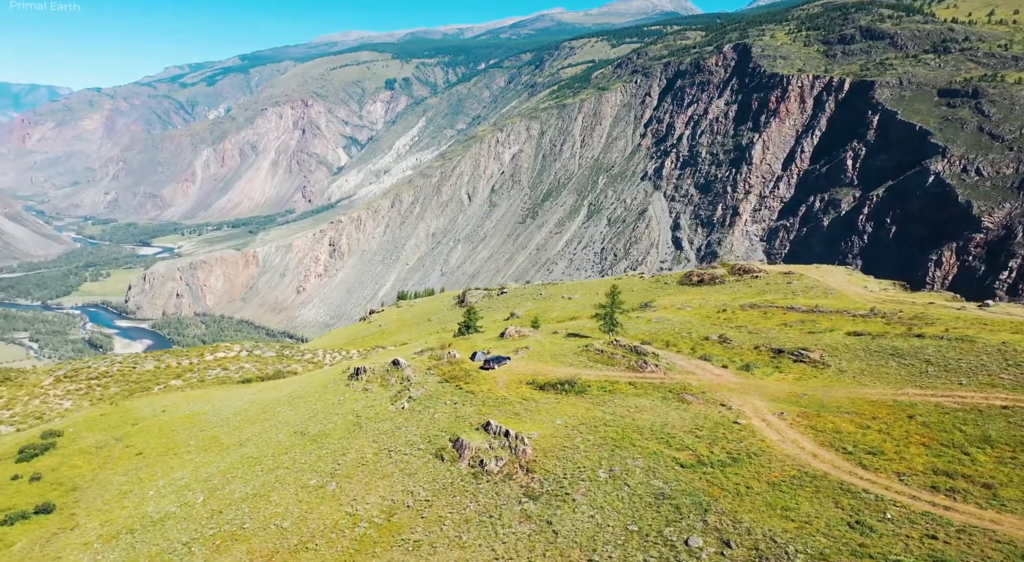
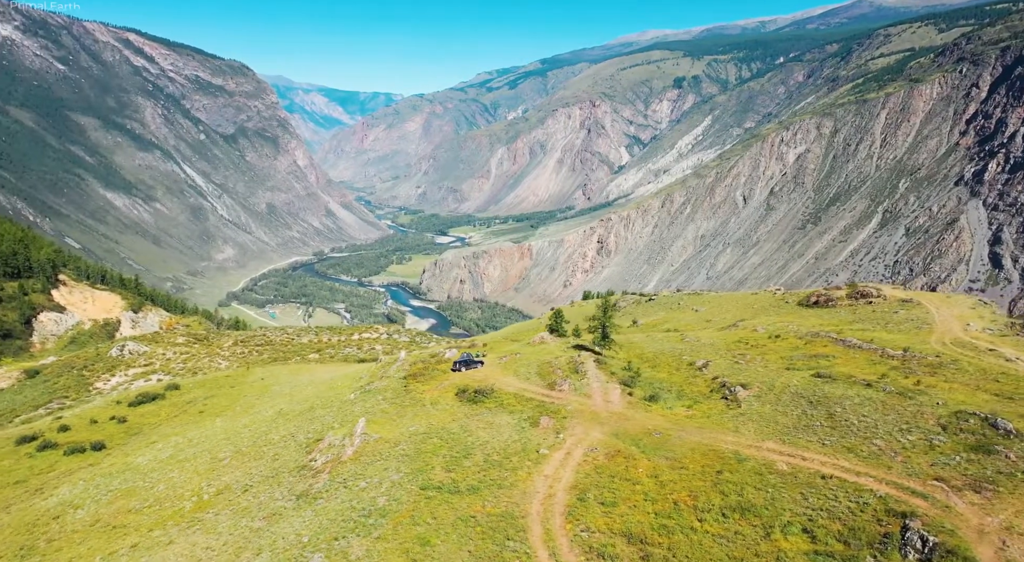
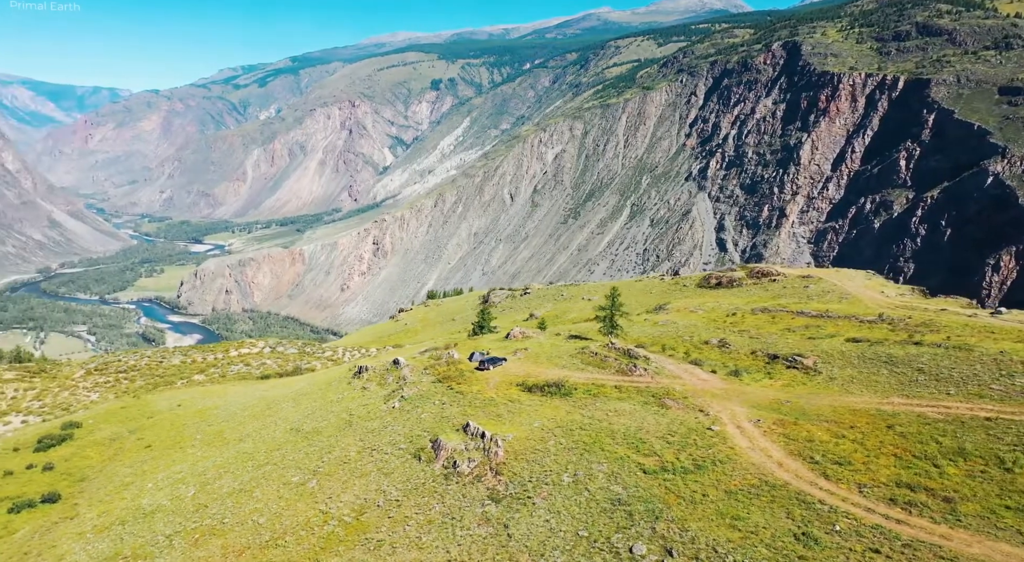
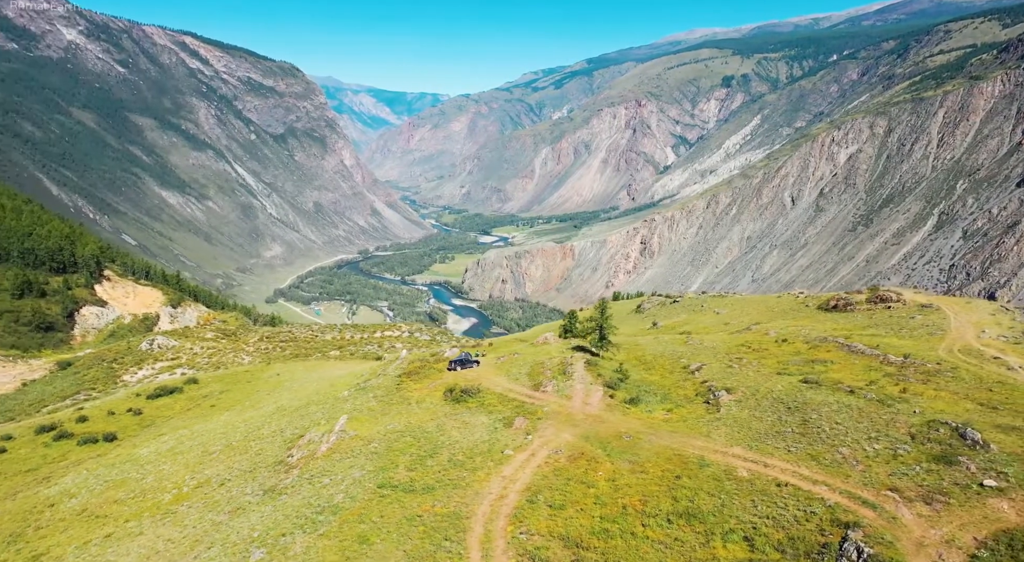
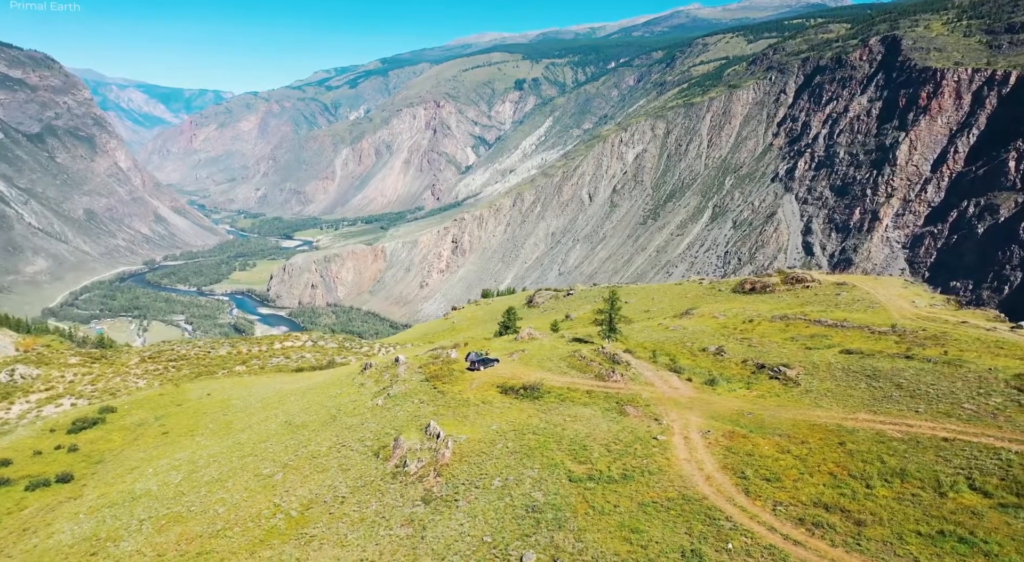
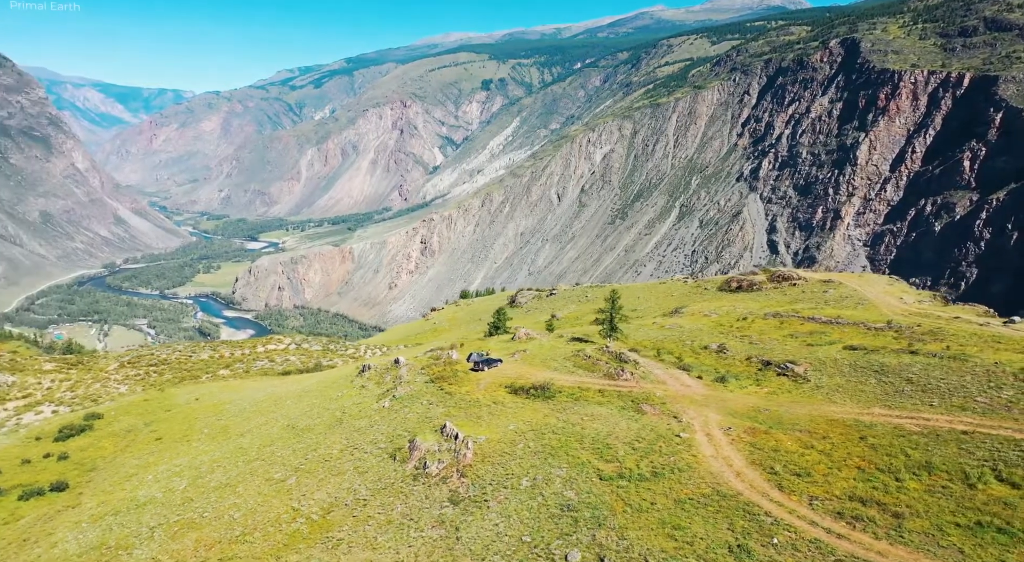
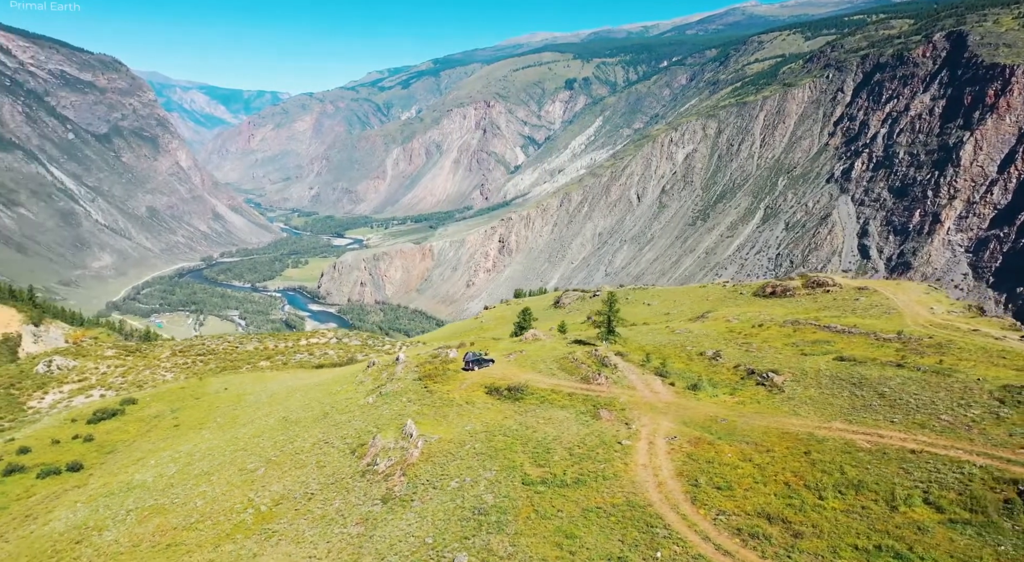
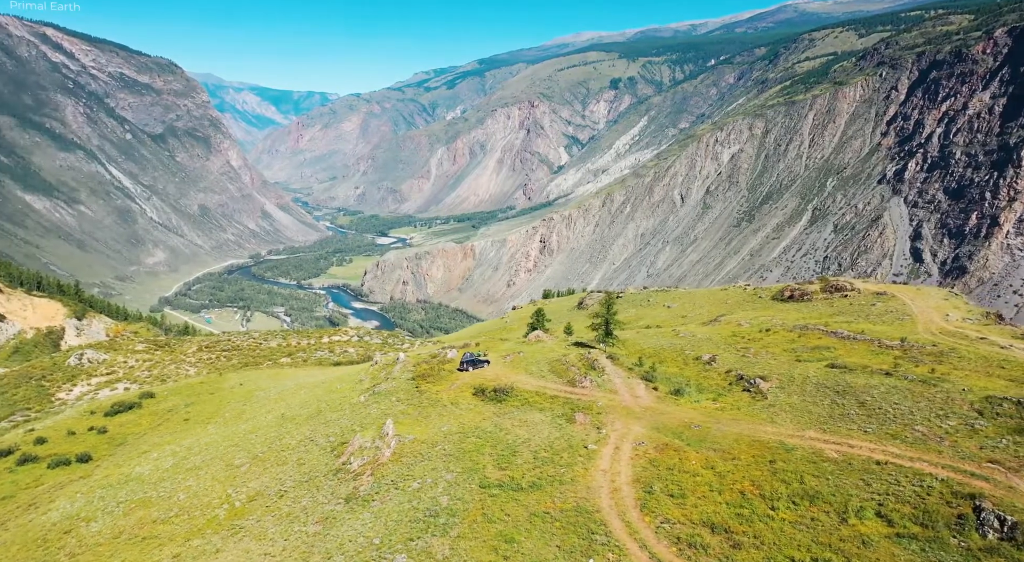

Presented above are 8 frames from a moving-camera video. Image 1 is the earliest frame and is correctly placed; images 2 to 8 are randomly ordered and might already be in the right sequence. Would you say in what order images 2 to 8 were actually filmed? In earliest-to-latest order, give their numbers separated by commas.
3, 6, 5, 7, 8, 2, 4
